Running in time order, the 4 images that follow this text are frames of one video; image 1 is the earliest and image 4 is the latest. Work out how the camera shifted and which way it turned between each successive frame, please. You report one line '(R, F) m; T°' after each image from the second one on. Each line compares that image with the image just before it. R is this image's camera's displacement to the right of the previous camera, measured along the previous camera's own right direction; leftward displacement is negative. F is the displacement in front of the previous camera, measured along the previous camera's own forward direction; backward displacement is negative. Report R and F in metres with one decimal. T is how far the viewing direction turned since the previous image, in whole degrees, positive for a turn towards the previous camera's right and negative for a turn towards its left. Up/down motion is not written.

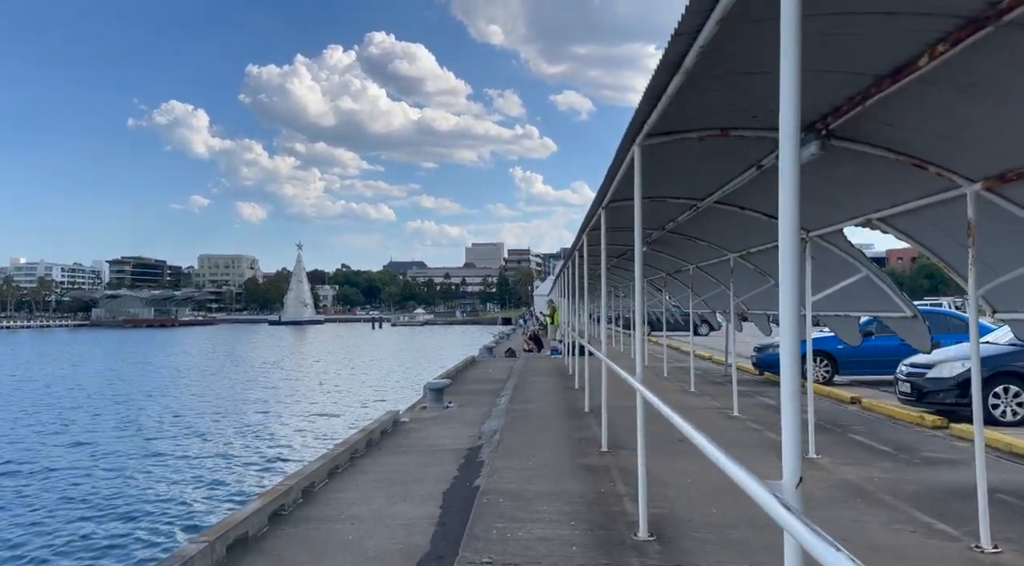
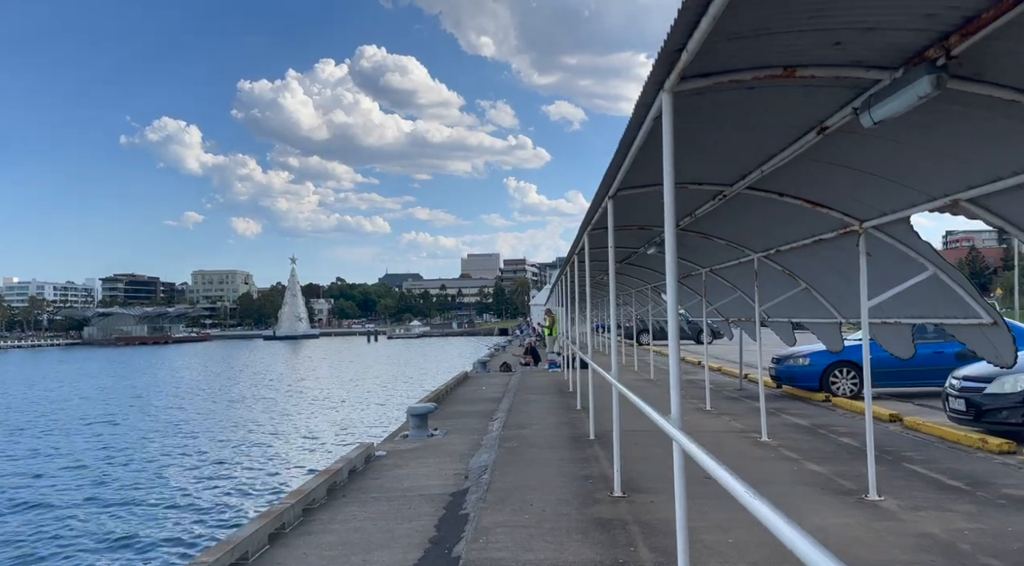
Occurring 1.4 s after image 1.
(+0.1, +1.5) m; 0°
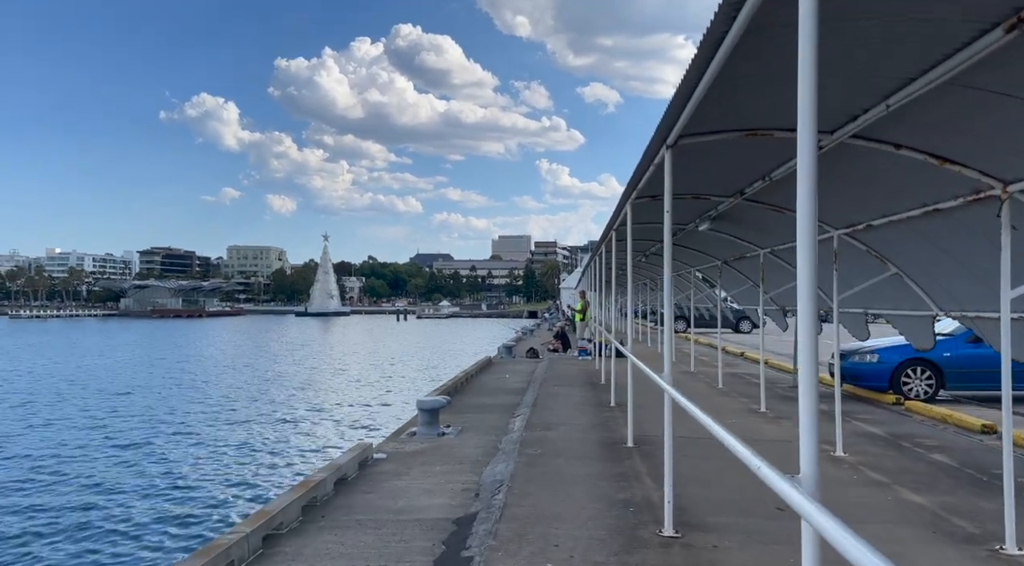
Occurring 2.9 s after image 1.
(0.0, +1.5) m; -2°
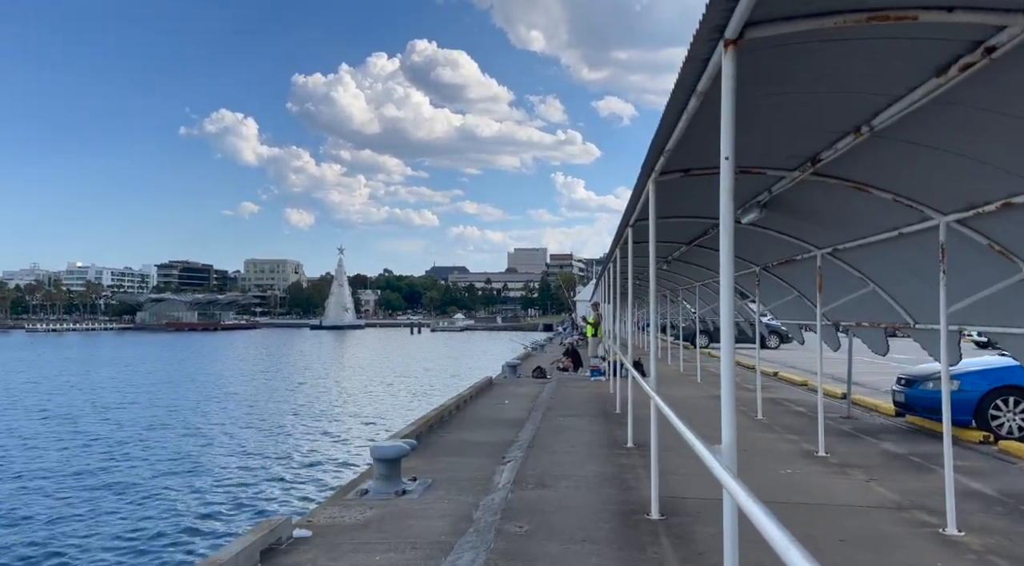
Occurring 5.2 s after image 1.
(+0.3, +2.2) m; -1°
